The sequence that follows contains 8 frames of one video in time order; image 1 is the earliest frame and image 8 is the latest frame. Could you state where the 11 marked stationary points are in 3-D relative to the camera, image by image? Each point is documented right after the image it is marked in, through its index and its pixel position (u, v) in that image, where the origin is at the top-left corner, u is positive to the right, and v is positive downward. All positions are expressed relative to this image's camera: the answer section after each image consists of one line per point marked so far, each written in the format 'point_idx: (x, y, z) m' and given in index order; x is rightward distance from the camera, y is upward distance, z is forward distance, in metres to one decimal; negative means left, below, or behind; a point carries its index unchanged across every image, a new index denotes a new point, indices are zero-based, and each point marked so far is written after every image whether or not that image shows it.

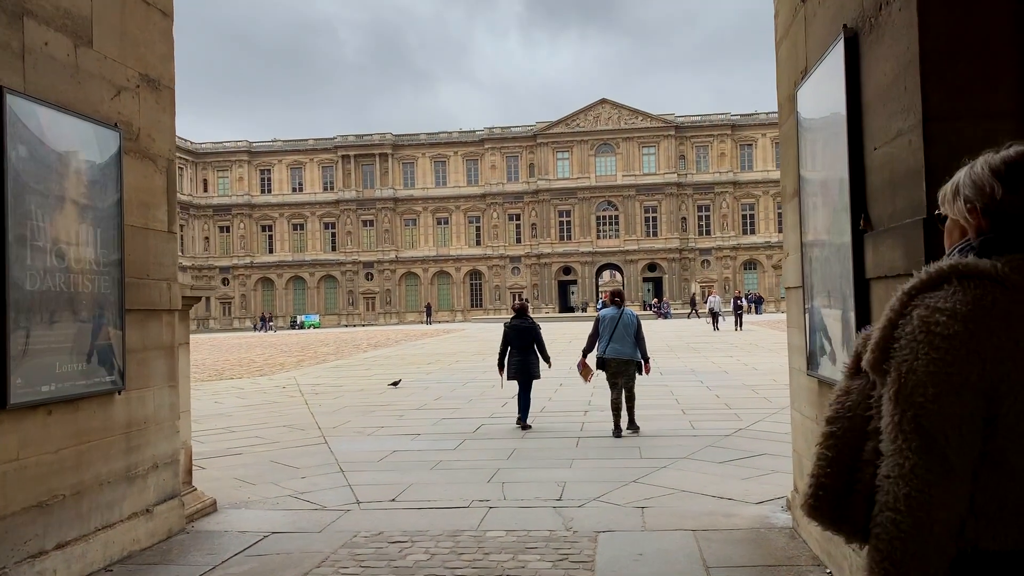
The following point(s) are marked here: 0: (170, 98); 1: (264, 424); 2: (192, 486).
0: (-2.0, +1.1, +4.9) m
1: (-3.0, -1.6, +10.1) m
2: (-2.0, -1.3, +5.4) m
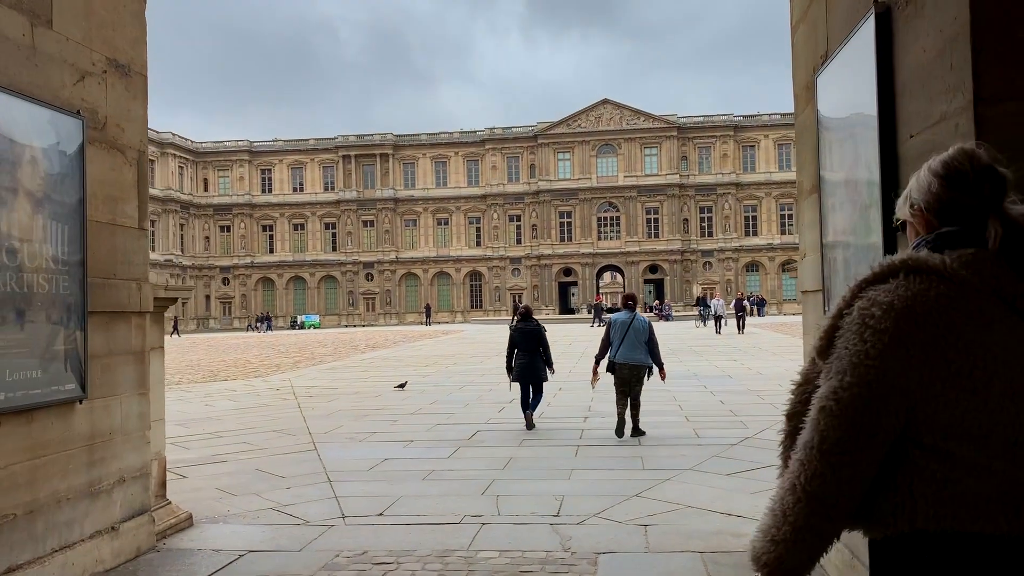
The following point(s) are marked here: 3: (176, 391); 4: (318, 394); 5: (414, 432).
0: (-2.0, +1.1, +4.6) m
1: (-3.0, -1.6, +9.8) m
2: (-2.1, -1.3, +5.0) m
3: (-5.9, -1.8, +14.7) m
4: (-3.2, -1.7, +13.8) m
5: (-1.1, -1.5, +9.0) m
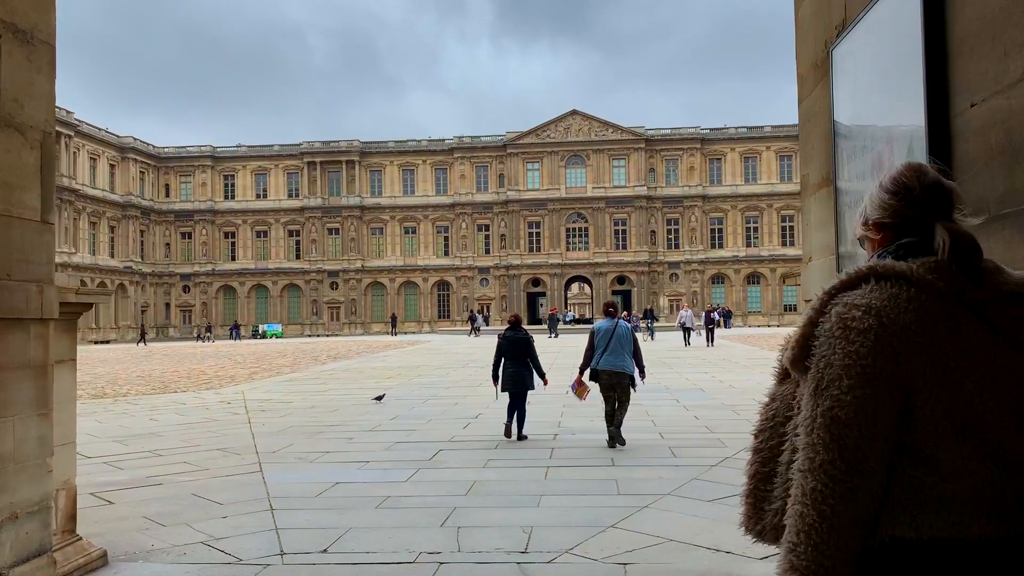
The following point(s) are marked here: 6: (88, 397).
0: (-2.2, +1.1, +4.0) m
1: (-3.4, -1.7, +9.1) m
2: (-2.3, -1.3, +4.4) m
3: (-6.5, -1.9, +13.9) m
4: (-3.7, -1.9, +13.0) m
5: (-1.4, -1.6, +8.3) m
6: (-7.7, -2.0, +15.2) m
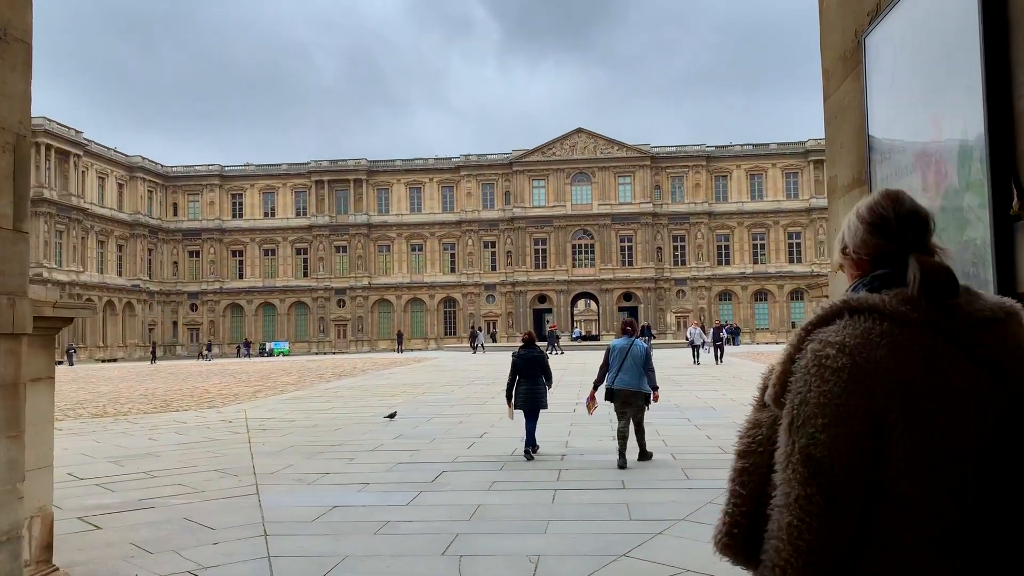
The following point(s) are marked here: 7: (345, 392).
0: (-2.2, +1.0, +3.8) m
1: (-3.4, -1.9, +8.8) m
2: (-2.2, -1.4, +4.1) m
3: (-6.4, -2.2, +13.6) m
4: (-3.6, -2.1, +12.8) m
5: (-1.3, -1.8, +8.0) m
6: (-7.6, -2.3, +14.9) m
7: (-3.8, -2.4, +19.1) m
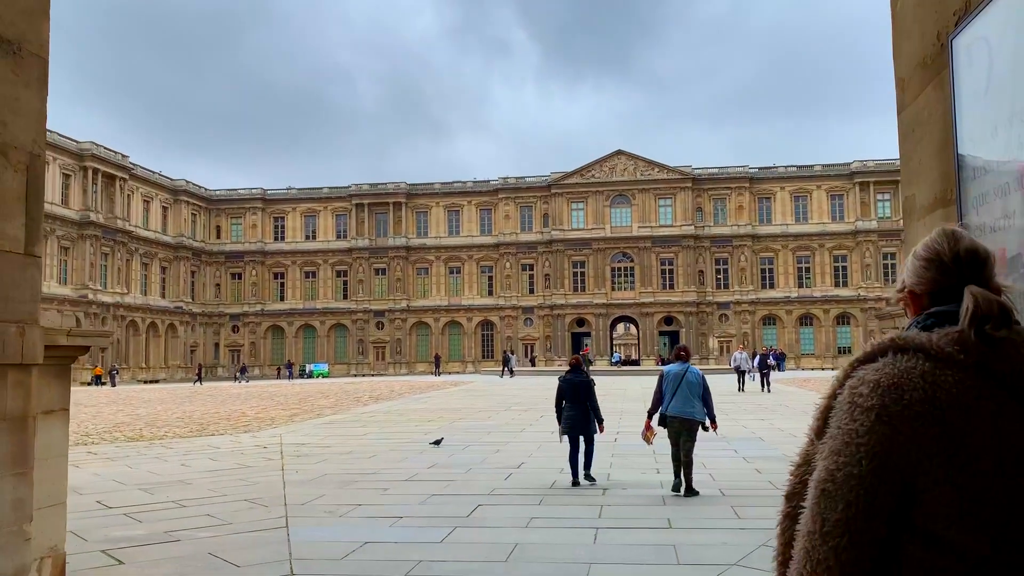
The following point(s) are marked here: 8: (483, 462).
0: (-2.0, +0.9, +3.6) m
1: (-3.0, -2.1, +8.6) m
2: (-2.1, -1.5, +3.8) m
3: (-5.8, -2.6, +13.5) m
4: (-3.1, -2.5, +12.5) m
5: (-1.0, -2.0, +7.7) m
6: (-6.9, -2.7, +14.9) m
7: (-2.9, -2.9, +18.9) m
8: (-0.4, -2.2, +10.7) m
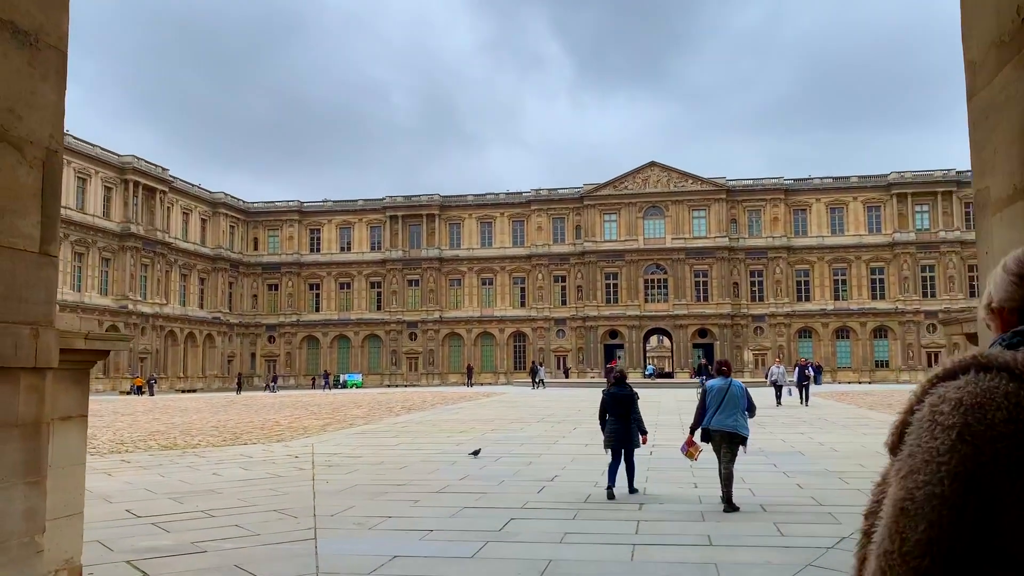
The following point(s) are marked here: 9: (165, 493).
0: (-1.9, +0.9, +3.5) m
1: (-2.6, -2.2, +8.5) m
2: (-1.9, -1.5, +3.7) m
3: (-5.2, -2.7, +13.5) m
4: (-2.6, -2.6, +12.4) m
5: (-0.7, -2.1, +7.5) m
6: (-6.3, -2.8, +14.9) m
7: (-2.2, -3.1, +18.7) m
8: (0.0, -2.3, +10.5) m
9: (-3.9, -2.3, +9.4) m
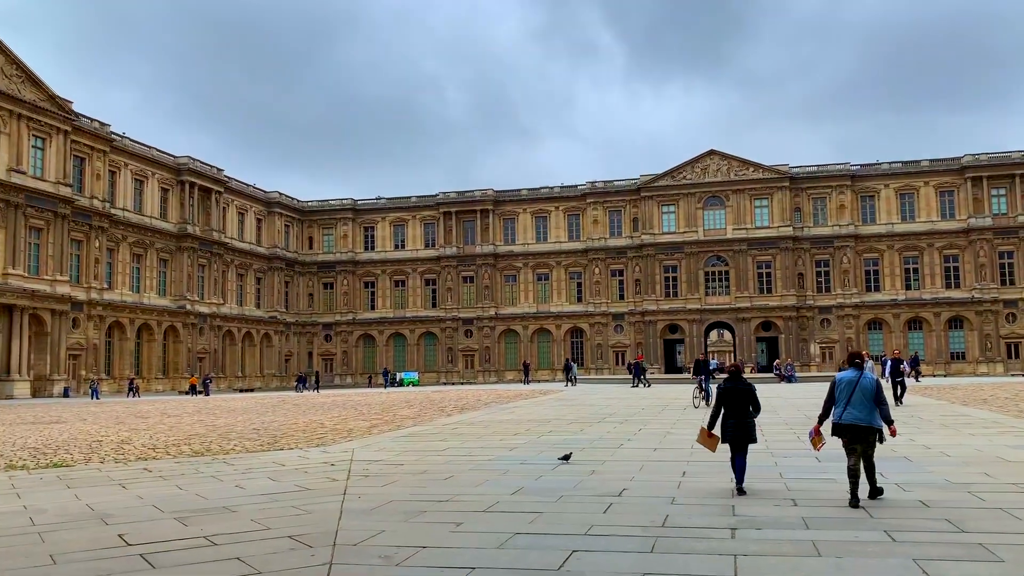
0: (-1.7, +1.1, +2.1) m
1: (-2.1, -2.1, +7.2) m
2: (-1.7, -1.4, +2.3) m
3: (-4.4, -2.6, +12.3) m
4: (-1.8, -2.4, +11.1) m
5: (-0.2, -1.9, +6.1) m
6: (-5.3, -2.7, +13.8) m
7: (-1.0, -2.9, +17.4) m
8: (+0.7, -2.1, +9.0) m
9: (-3.3, -2.2, +8.2) m
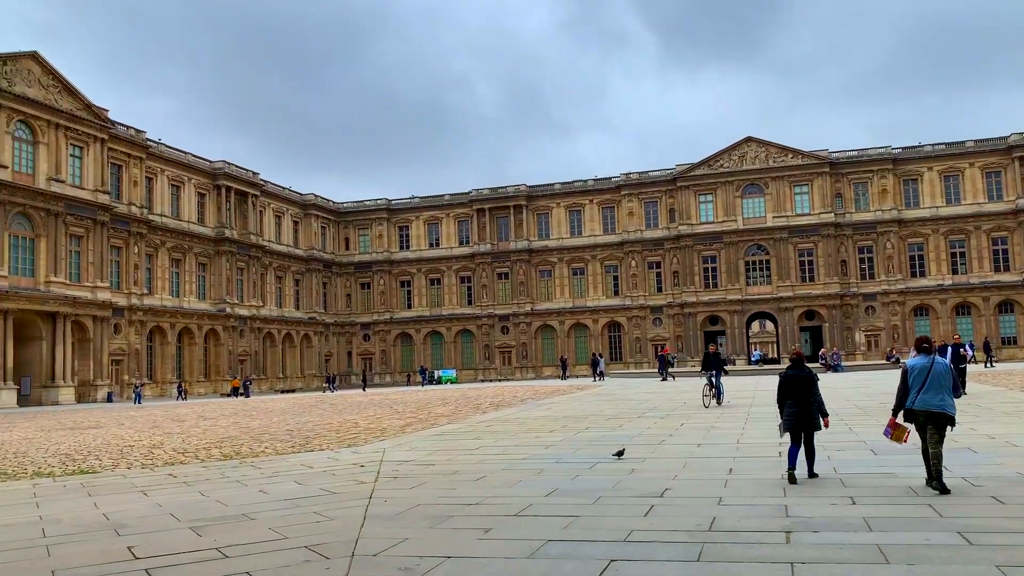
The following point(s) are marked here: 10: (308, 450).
0: (-1.8, +1.1, +1.6) m
1: (-1.9, -2.0, +6.7) m
2: (-1.7, -1.3, +1.9) m
3: (-3.9, -2.6, +12.0) m
4: (-1.3, -2.4, +10.6) m
5: (0.0, -1.8, +5.6) m
6: (-4.8, -2.7, +13.5) m
7: (-0.3, -2.8, +16.9) m
8: (+1.0, -2.0, +8.4) m
9: (-3.0, -2.2, +7.8) m
10: (-3.4, -2.7, +14.1) m
